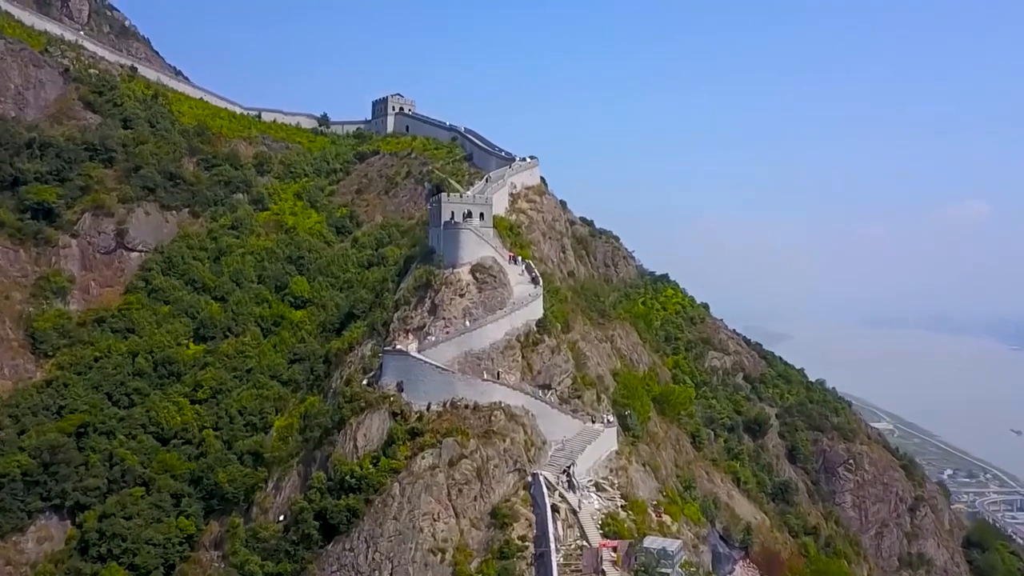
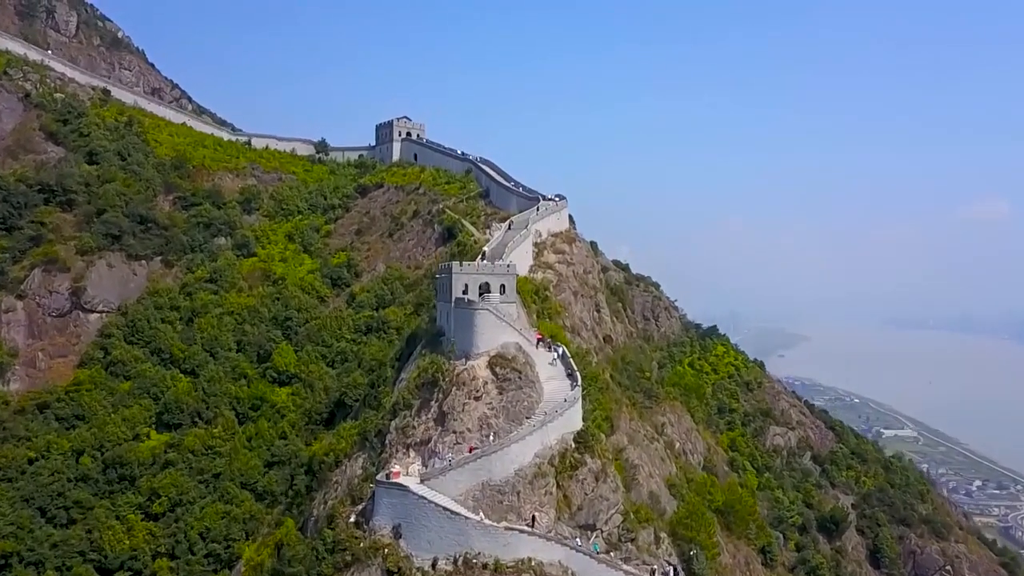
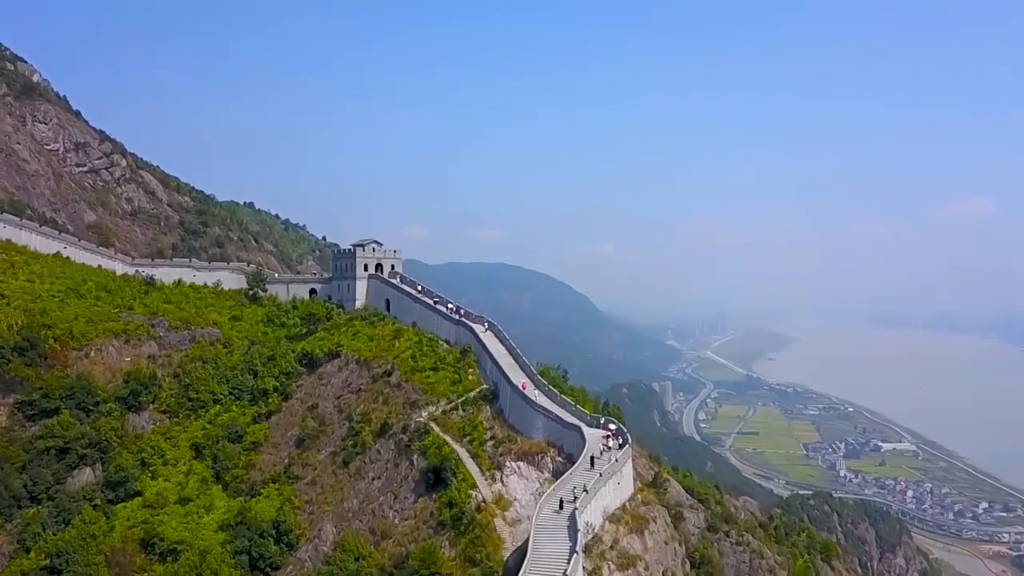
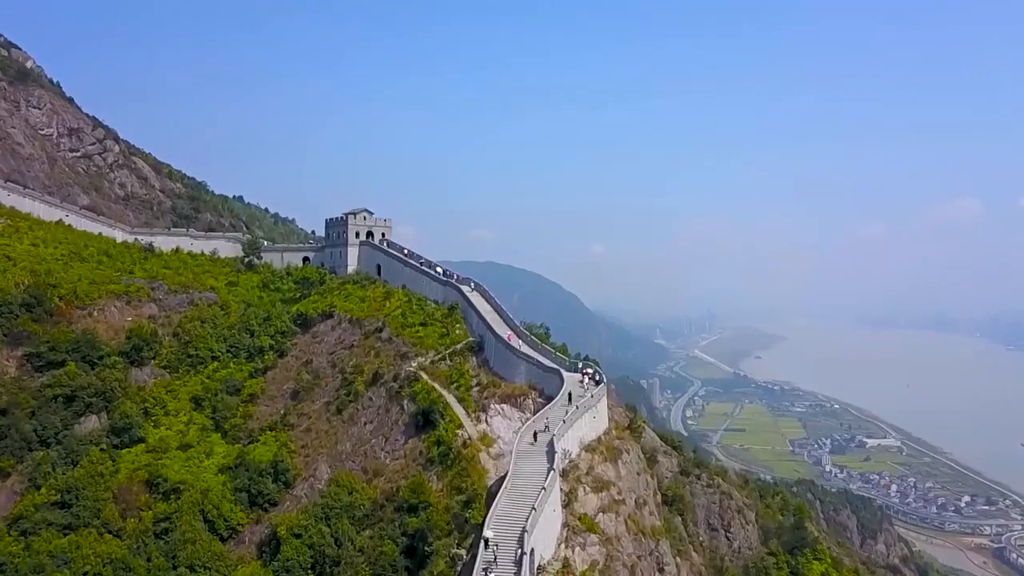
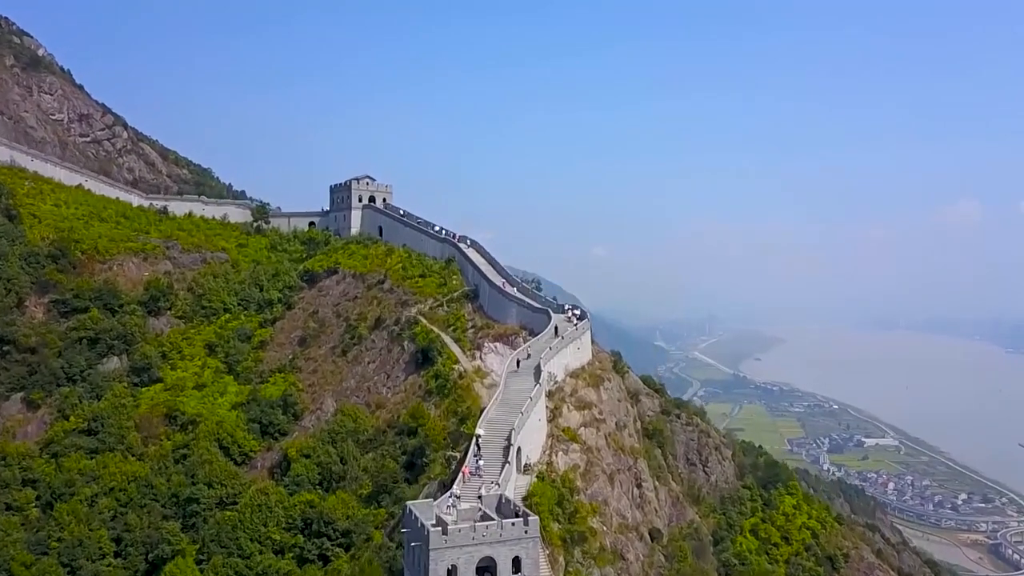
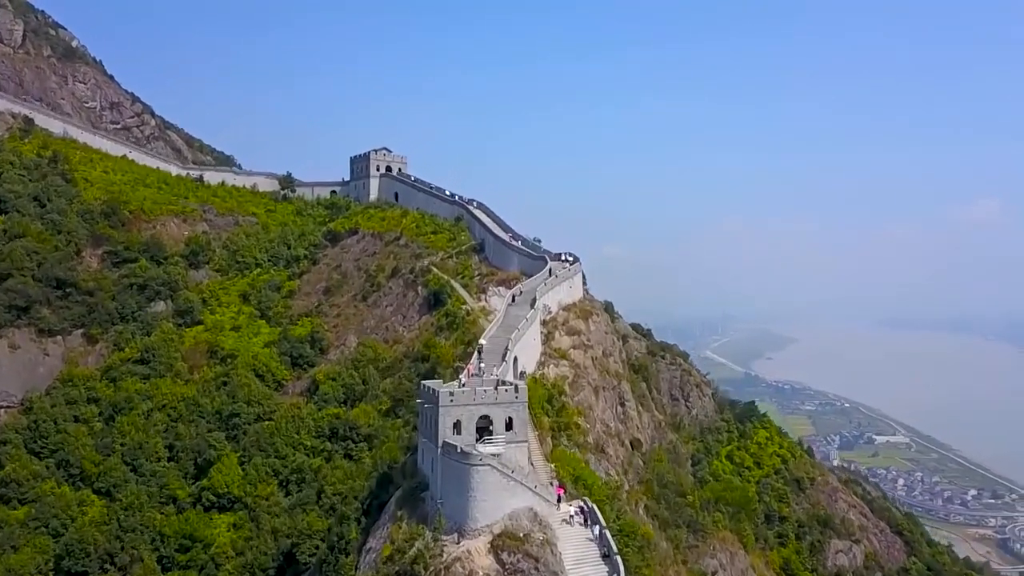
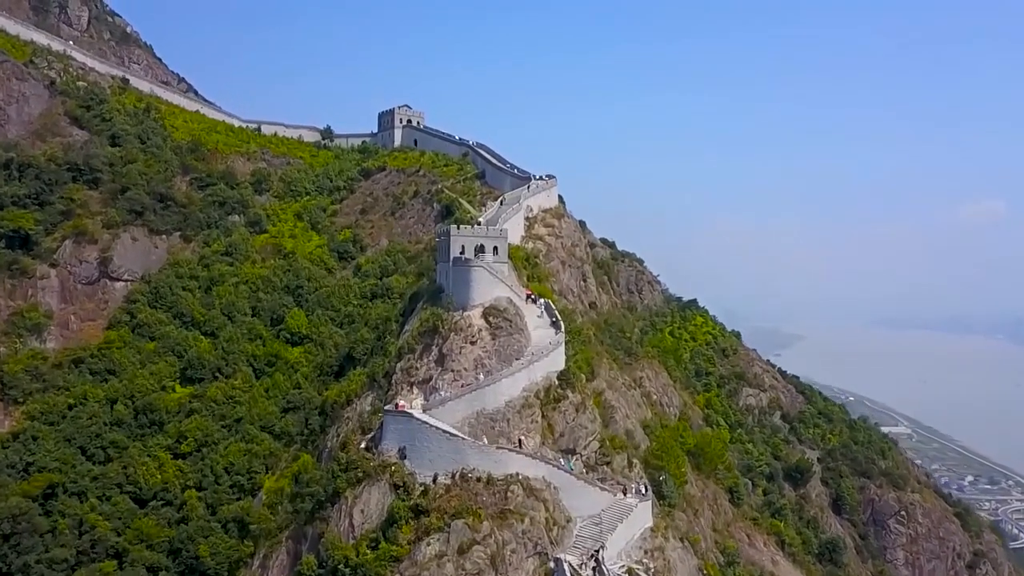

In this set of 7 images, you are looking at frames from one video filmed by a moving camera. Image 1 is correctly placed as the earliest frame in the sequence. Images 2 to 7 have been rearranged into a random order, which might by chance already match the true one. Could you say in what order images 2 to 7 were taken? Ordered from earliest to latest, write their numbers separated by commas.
7, 2, 6, 5, 4, 3
